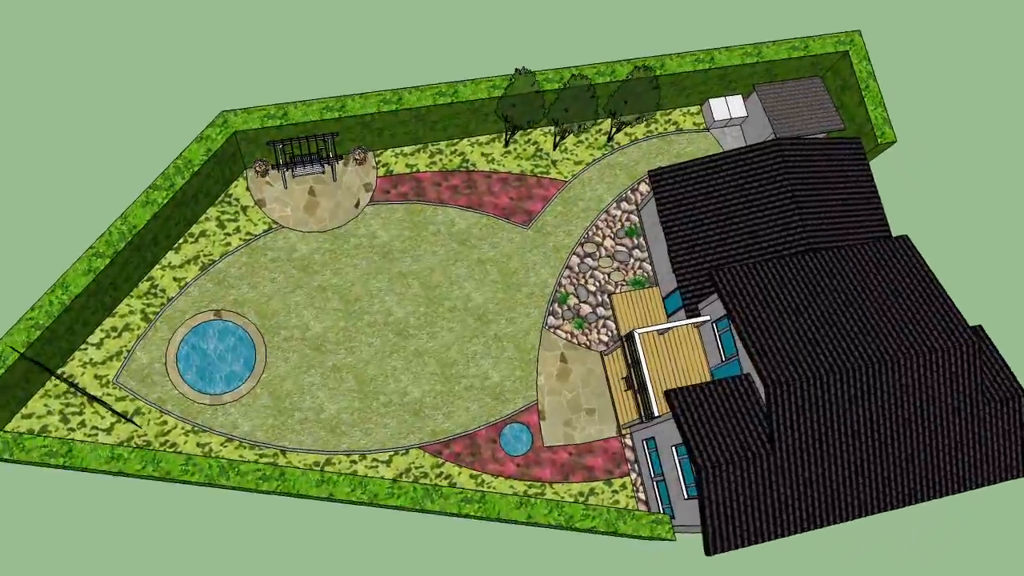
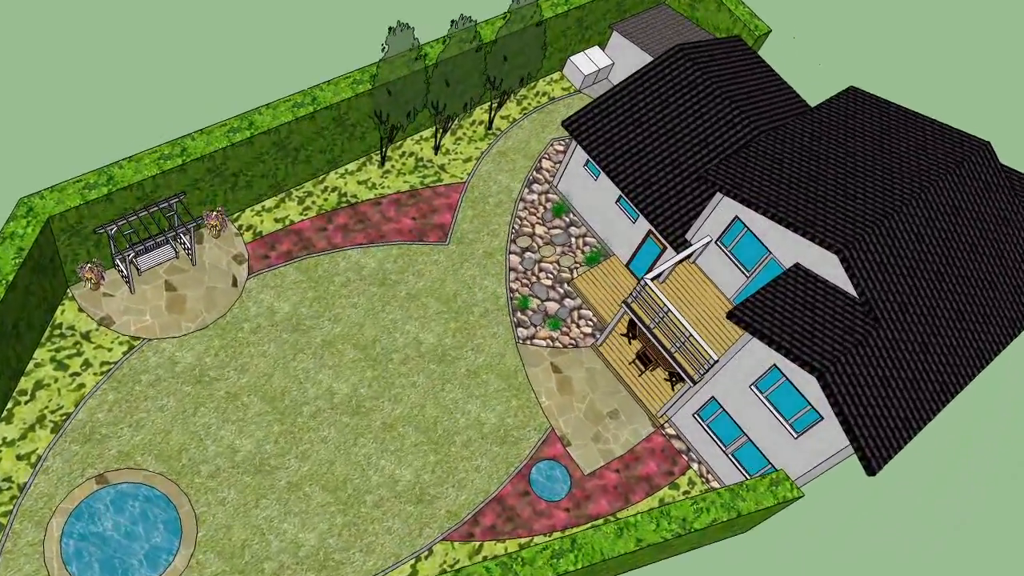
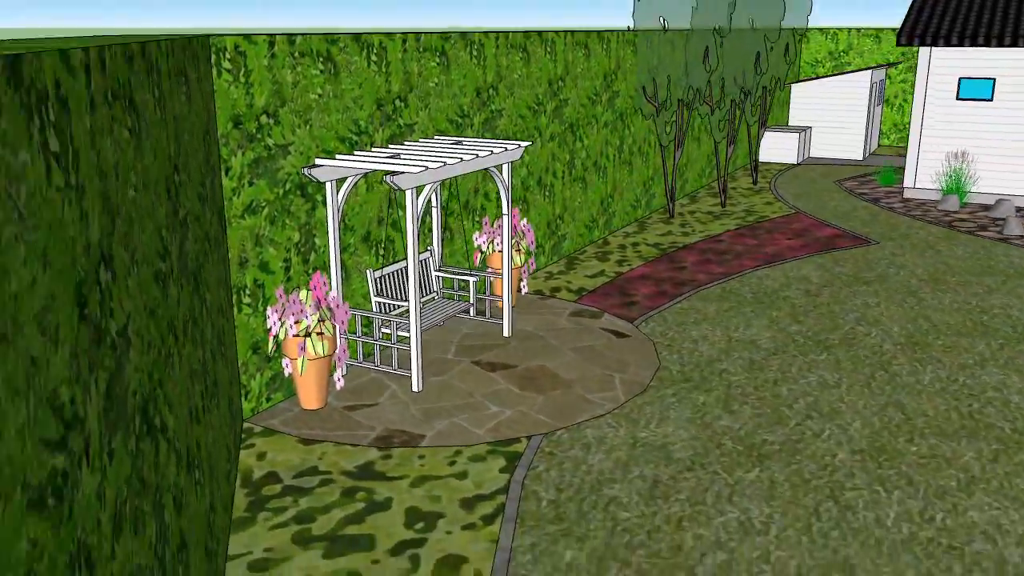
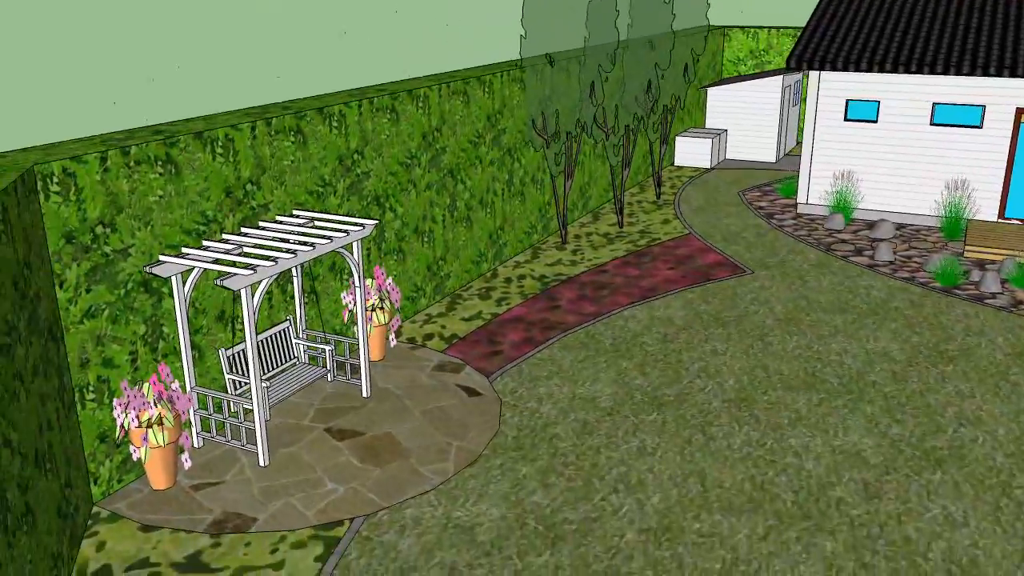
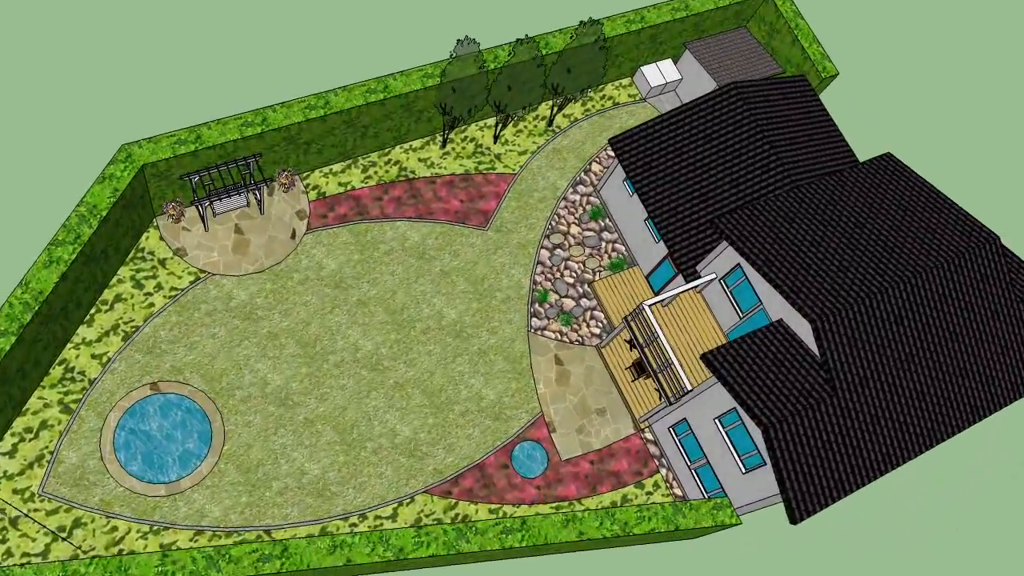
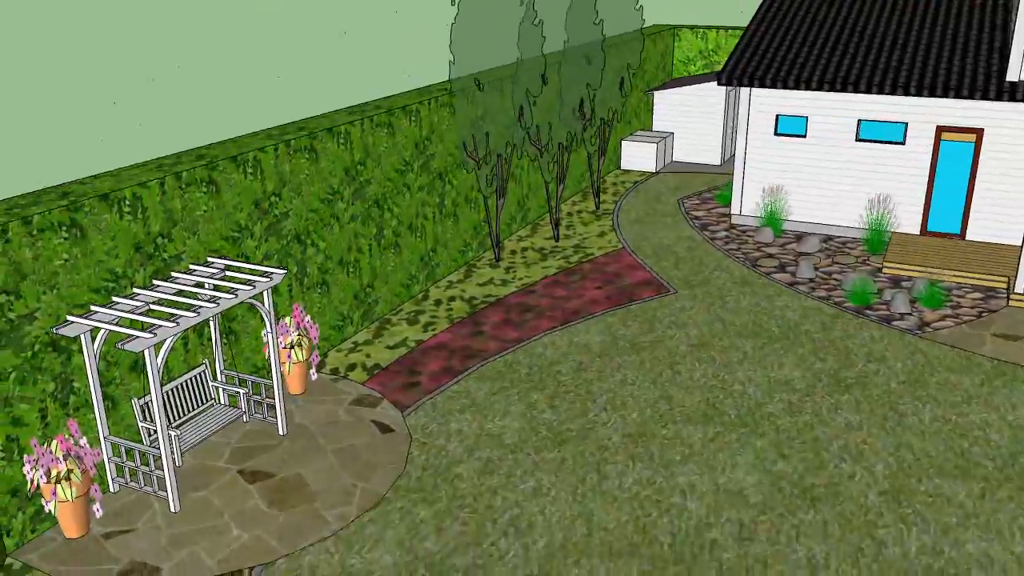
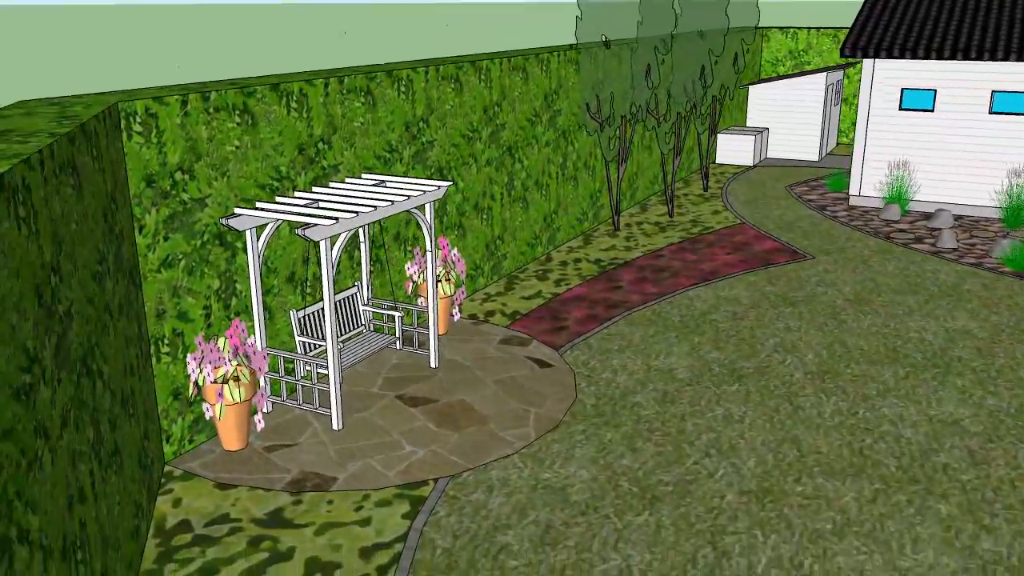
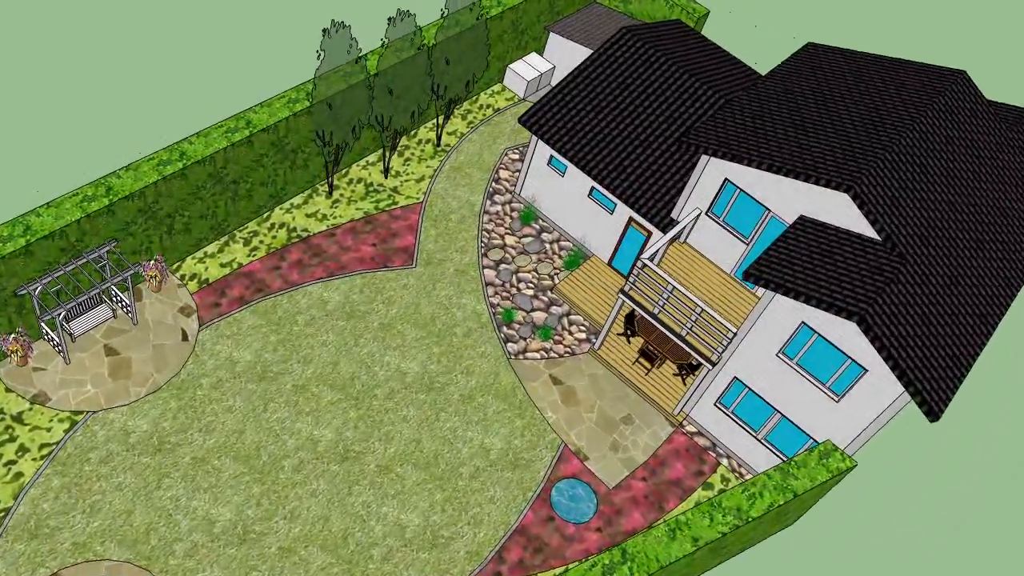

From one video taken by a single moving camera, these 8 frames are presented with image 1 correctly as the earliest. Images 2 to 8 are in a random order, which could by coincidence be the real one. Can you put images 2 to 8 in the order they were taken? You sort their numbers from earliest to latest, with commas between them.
5, 2, 8, 6, 4, 7, 3
